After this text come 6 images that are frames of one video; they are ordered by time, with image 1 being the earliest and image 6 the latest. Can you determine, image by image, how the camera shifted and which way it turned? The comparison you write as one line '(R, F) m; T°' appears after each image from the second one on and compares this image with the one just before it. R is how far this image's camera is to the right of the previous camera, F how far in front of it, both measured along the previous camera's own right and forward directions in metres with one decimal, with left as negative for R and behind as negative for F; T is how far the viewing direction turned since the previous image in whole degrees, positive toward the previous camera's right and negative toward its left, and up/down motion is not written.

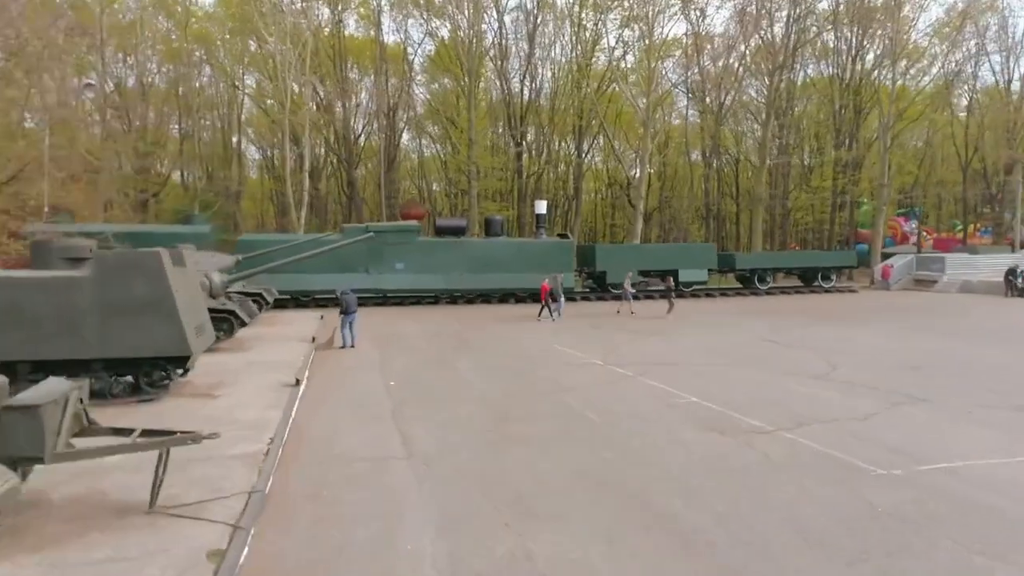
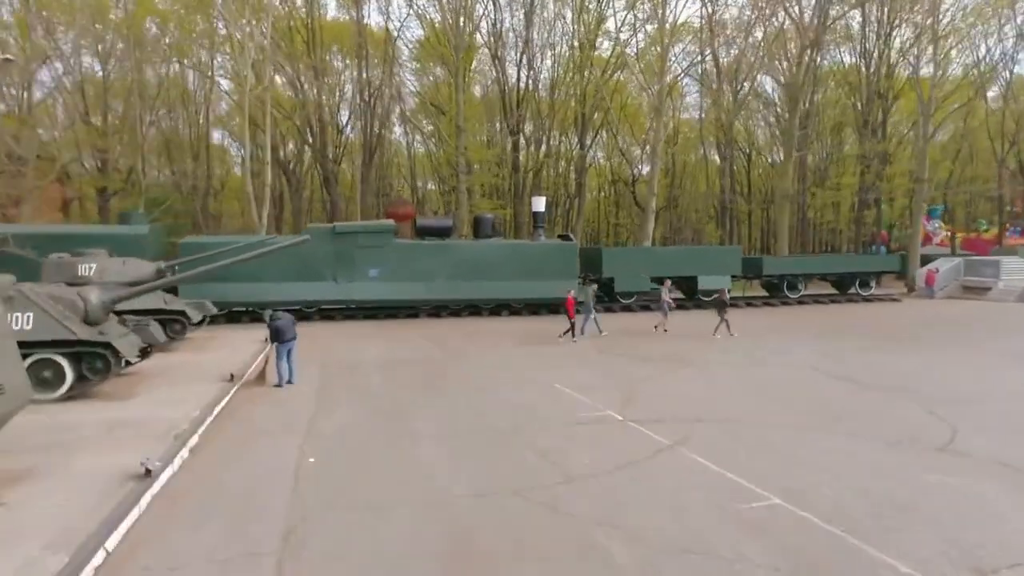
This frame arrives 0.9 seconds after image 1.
(+0.2, +2.9) m; 0°
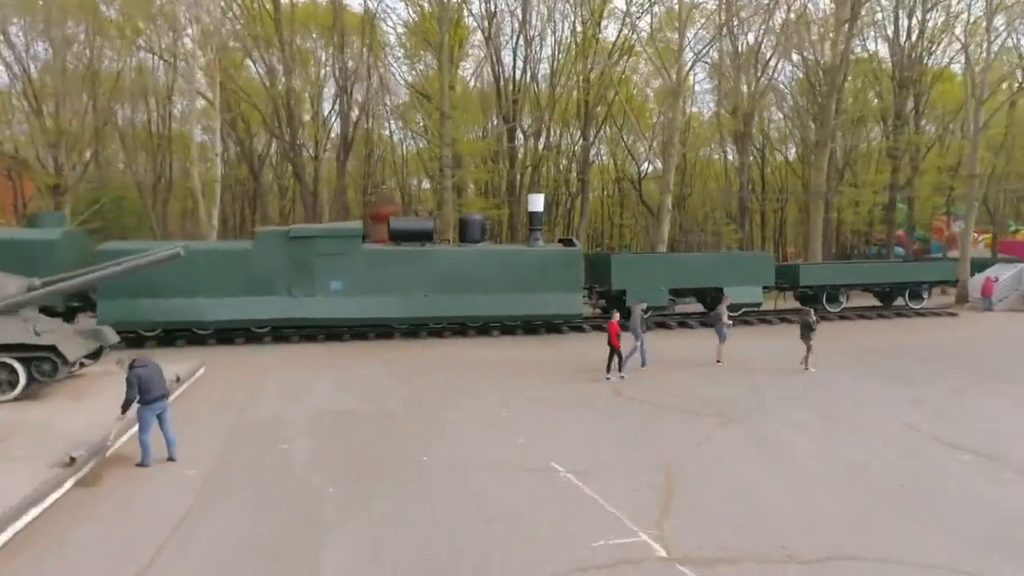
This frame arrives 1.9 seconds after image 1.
(+0.2, +2.9) m; 0°
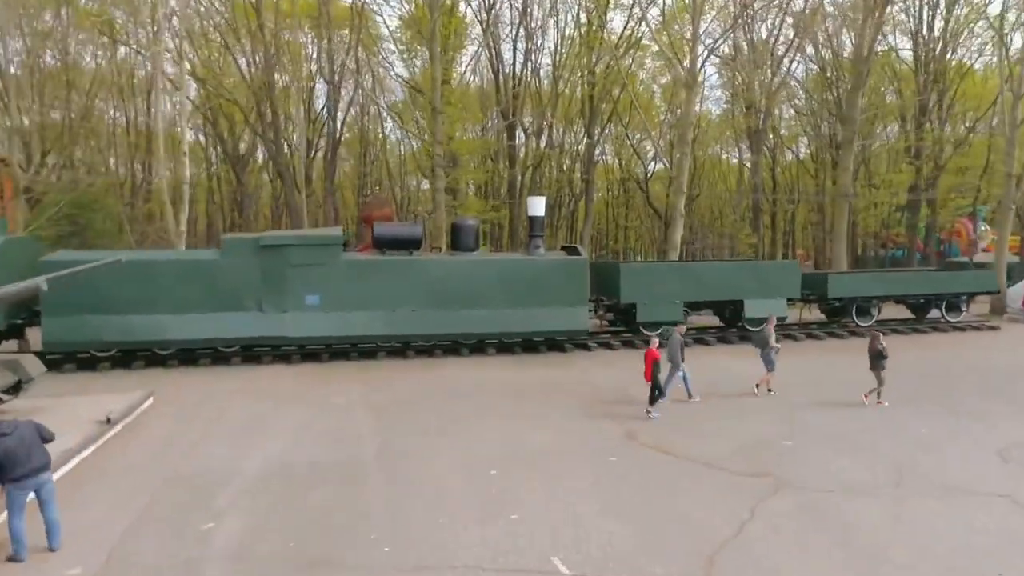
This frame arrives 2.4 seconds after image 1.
(+0.1, +1.6) m; 0°
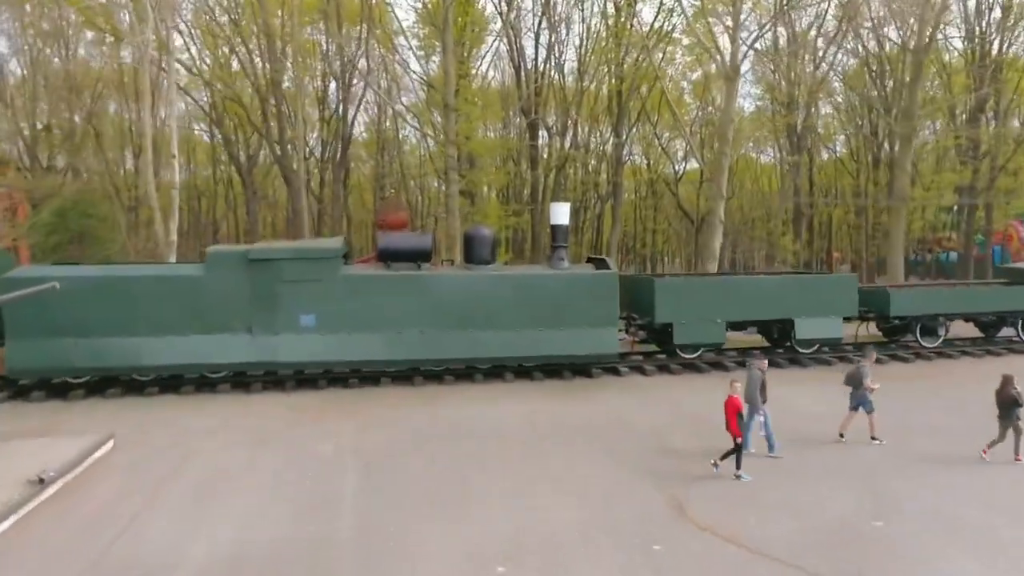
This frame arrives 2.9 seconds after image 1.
(+0.1, +1.5) m; -2°
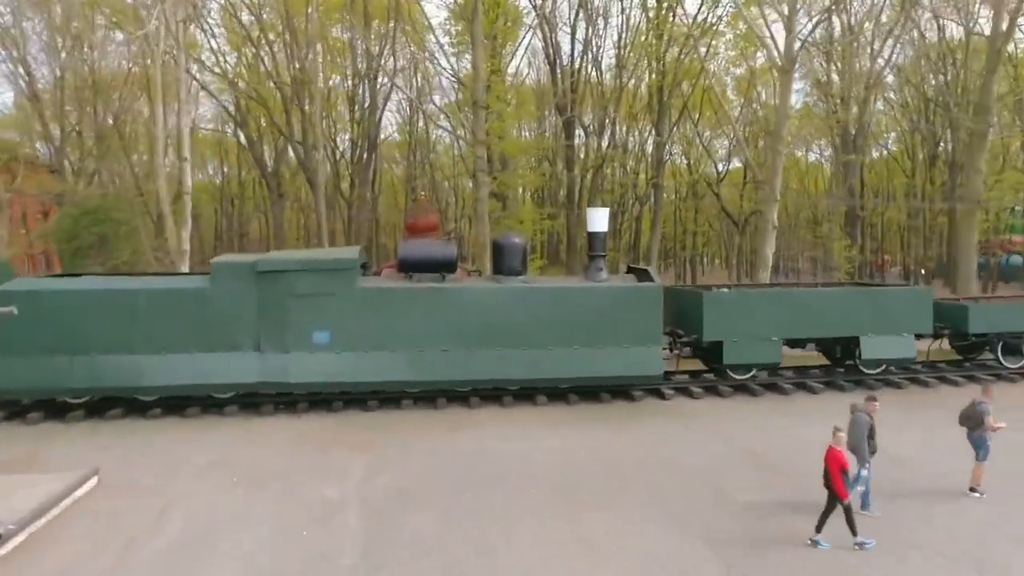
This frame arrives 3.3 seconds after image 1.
(0.0, +1.1) m; -3°
